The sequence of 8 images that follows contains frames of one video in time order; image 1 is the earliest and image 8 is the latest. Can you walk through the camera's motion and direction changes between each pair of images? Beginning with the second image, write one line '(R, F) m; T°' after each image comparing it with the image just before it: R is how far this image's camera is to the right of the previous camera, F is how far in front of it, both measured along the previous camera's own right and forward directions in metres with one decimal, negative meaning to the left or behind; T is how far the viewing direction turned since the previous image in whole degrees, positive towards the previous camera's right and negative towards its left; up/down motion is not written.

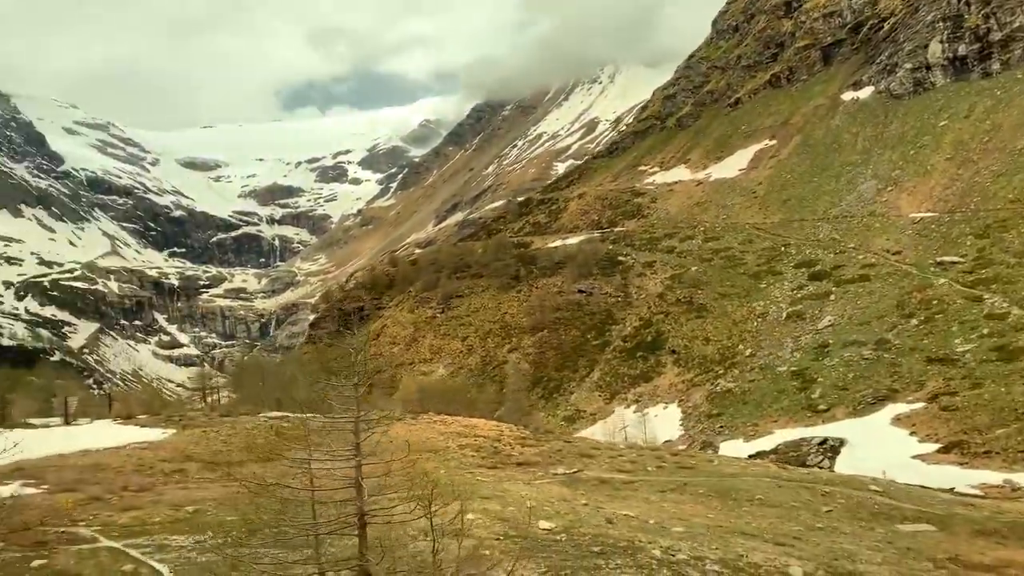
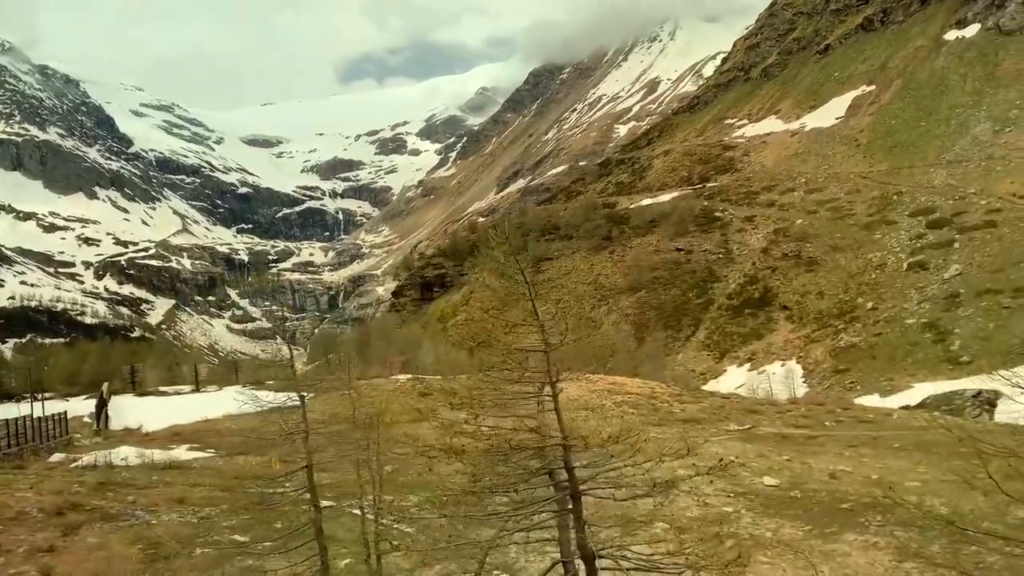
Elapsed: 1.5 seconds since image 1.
(-3.2, +1.3) m; -4°
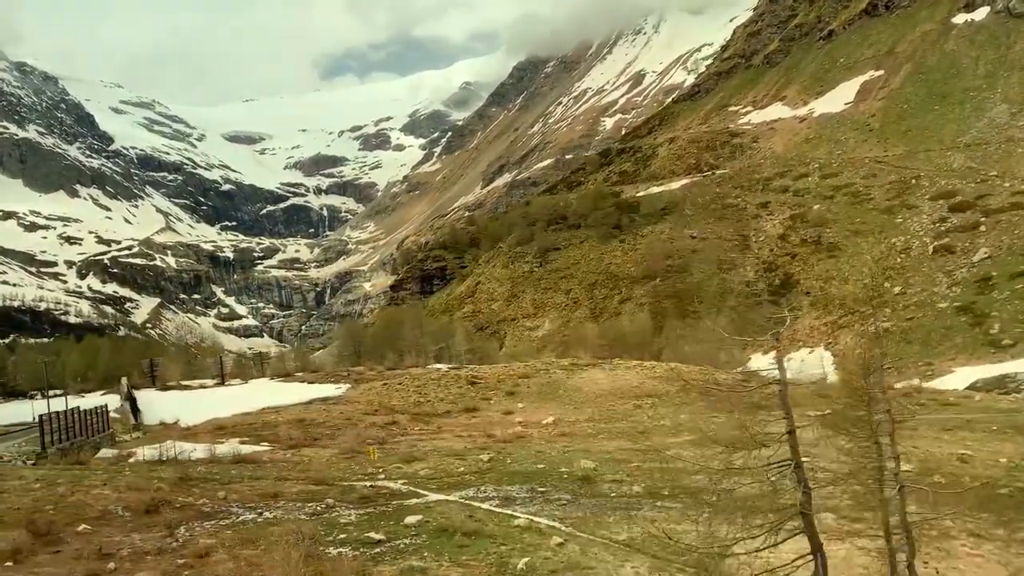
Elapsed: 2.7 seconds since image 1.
(-2.4, +1.5) m; +1°
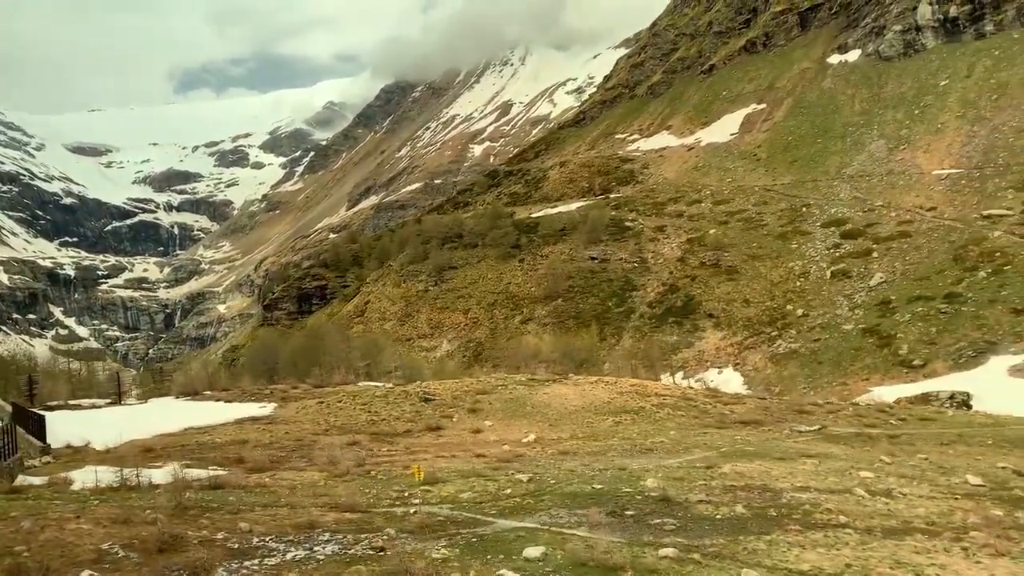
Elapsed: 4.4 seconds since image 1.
(-3.2, +2.5) m; +9°
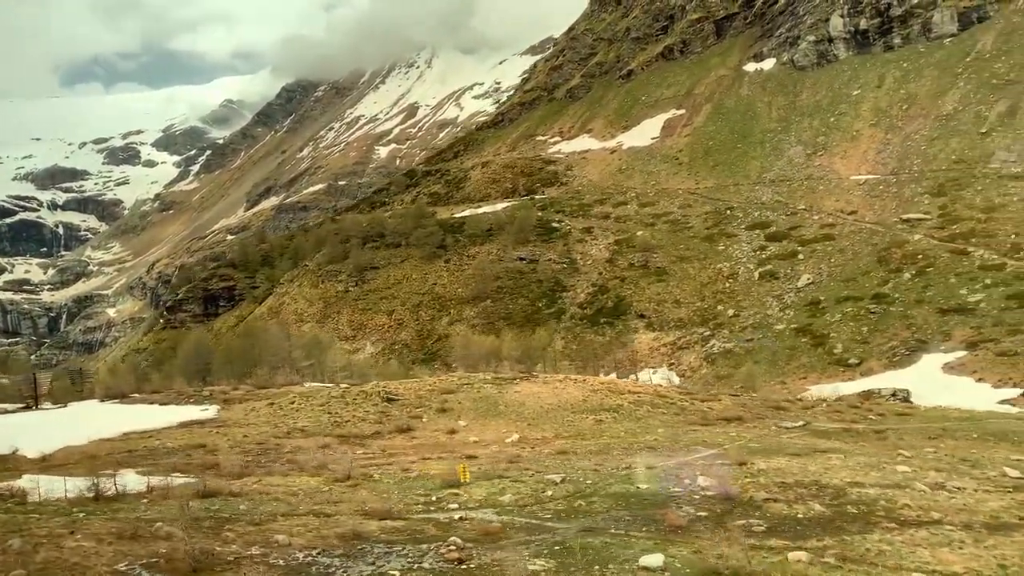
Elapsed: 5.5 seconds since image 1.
(-2.0, +1.5) m; +6°
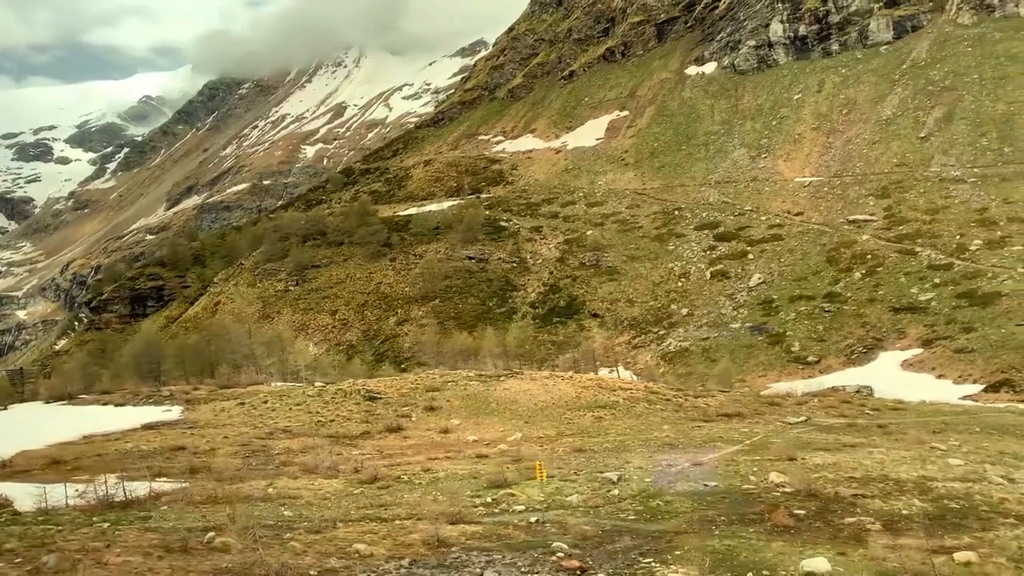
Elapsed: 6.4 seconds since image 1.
(-1.8, +1.2) m; +5°
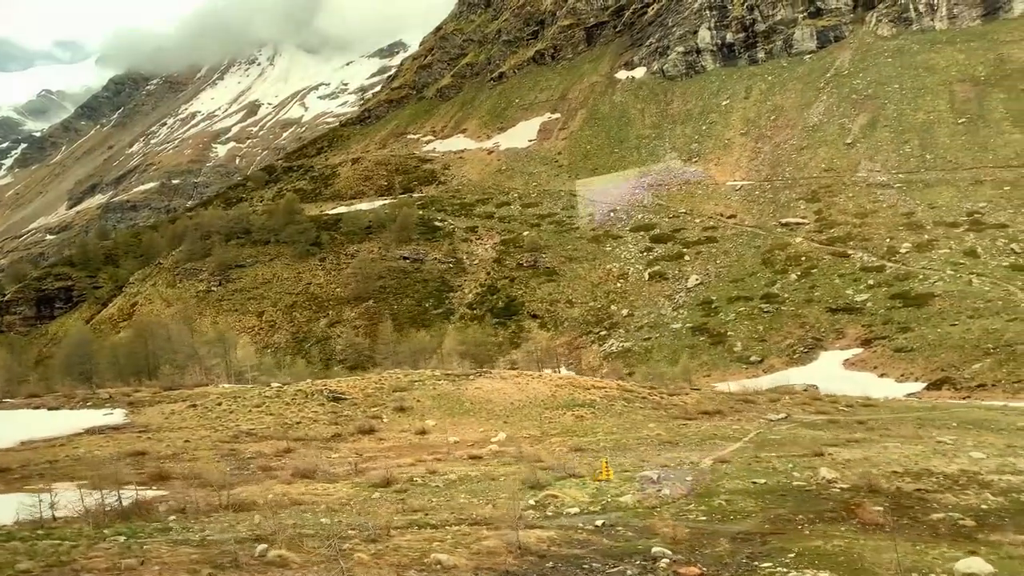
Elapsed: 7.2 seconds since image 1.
(-1.6, +1.0) m; +5°
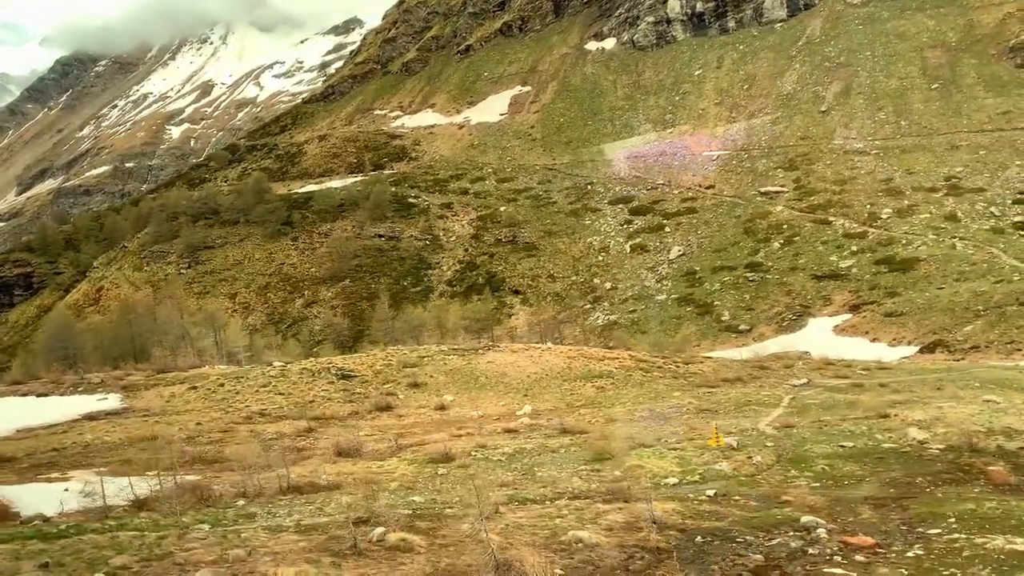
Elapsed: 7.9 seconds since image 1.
(-1.3, +0.8) m; +2°
